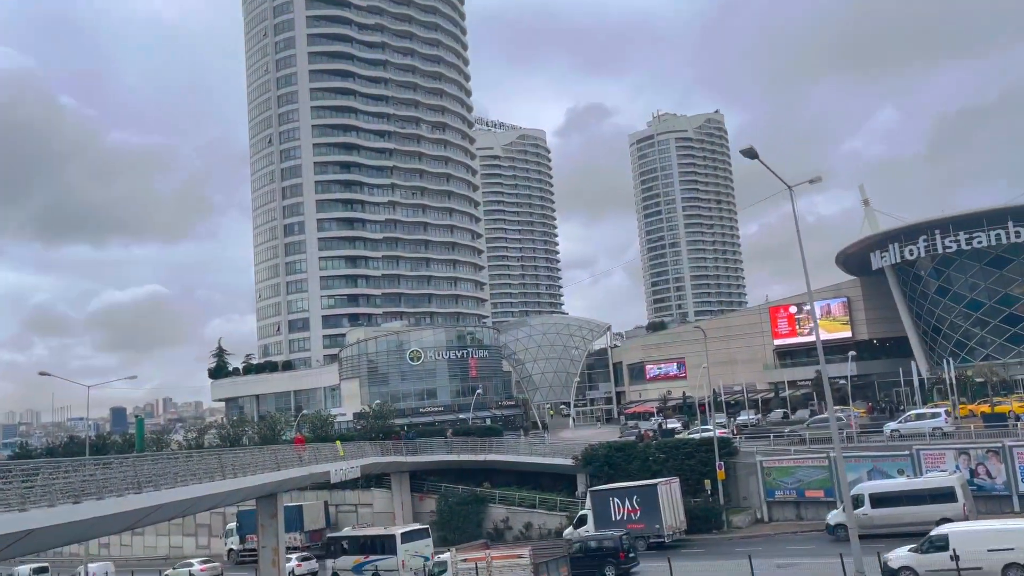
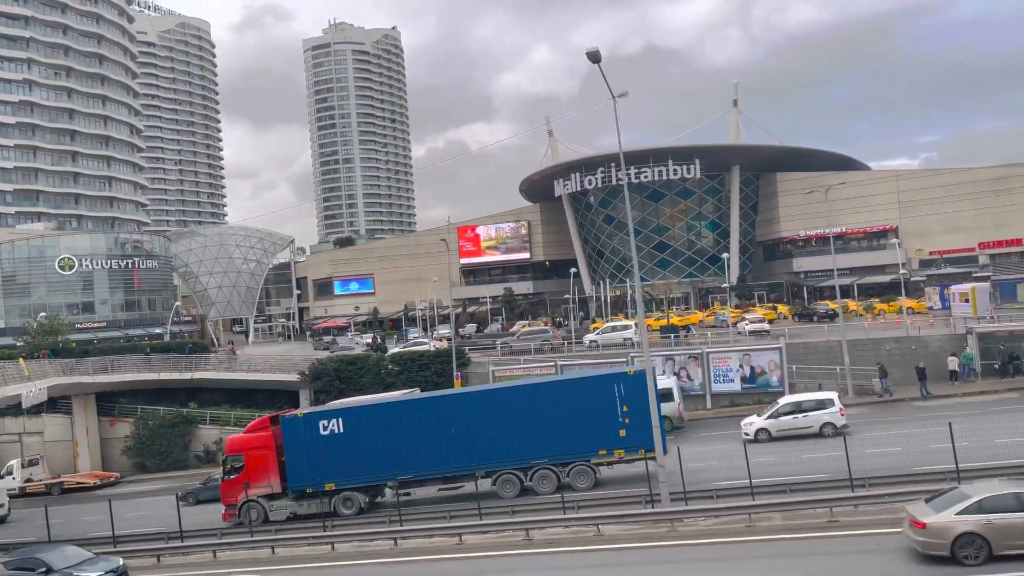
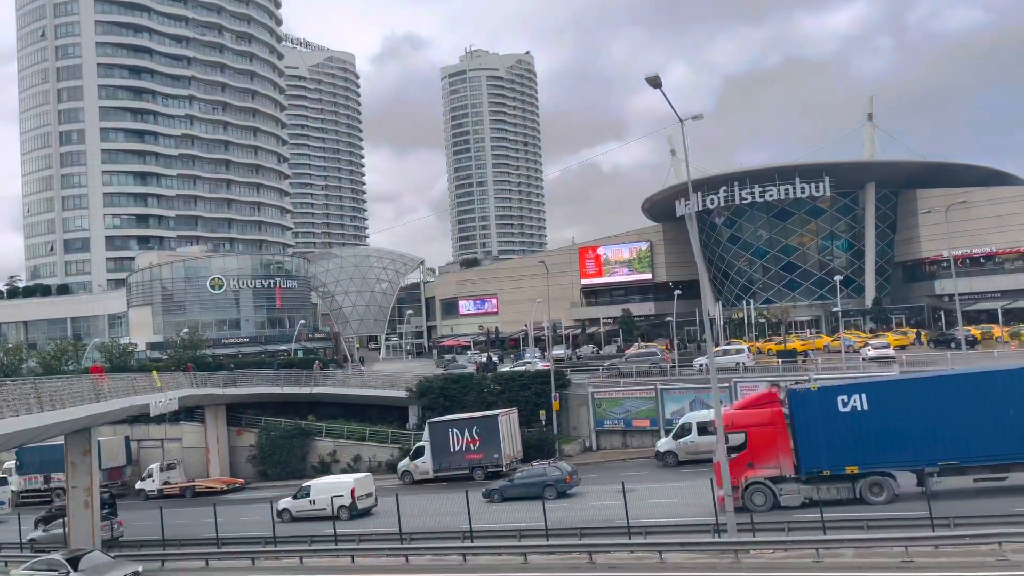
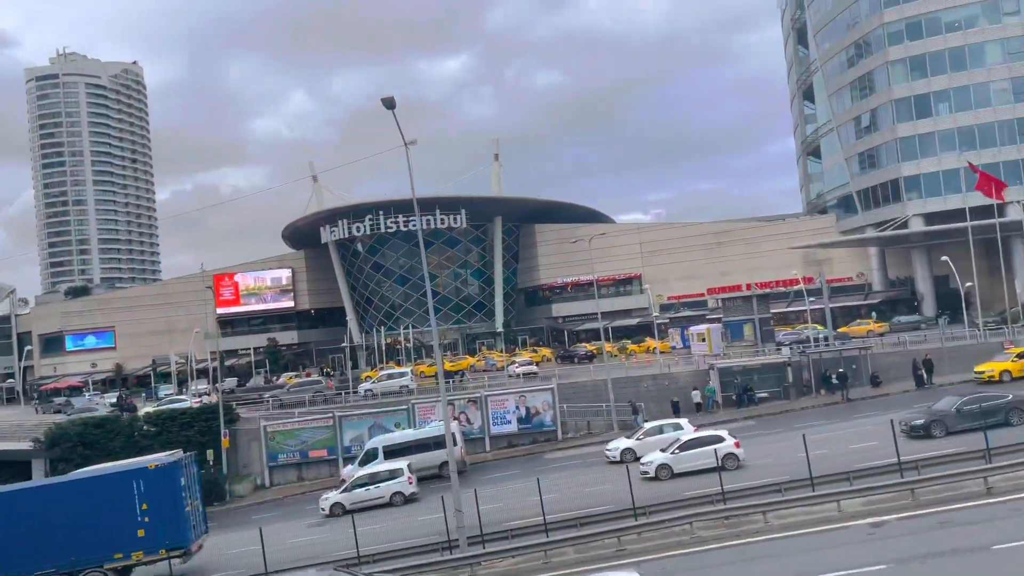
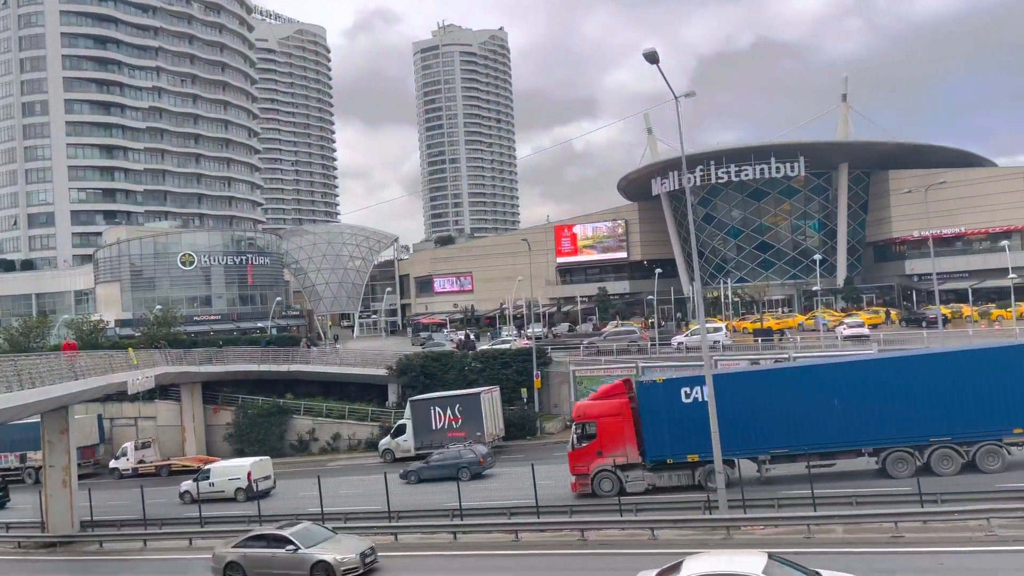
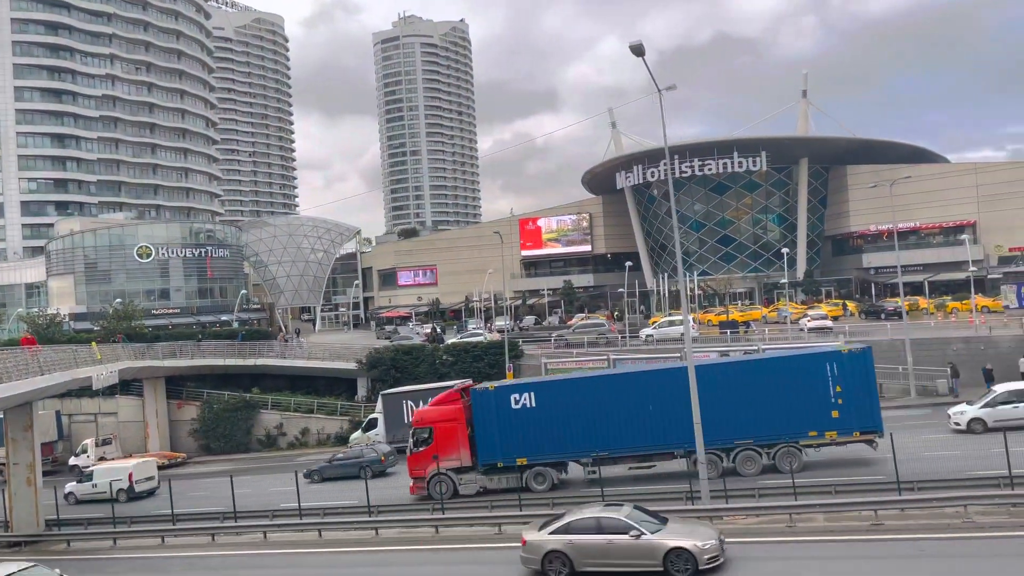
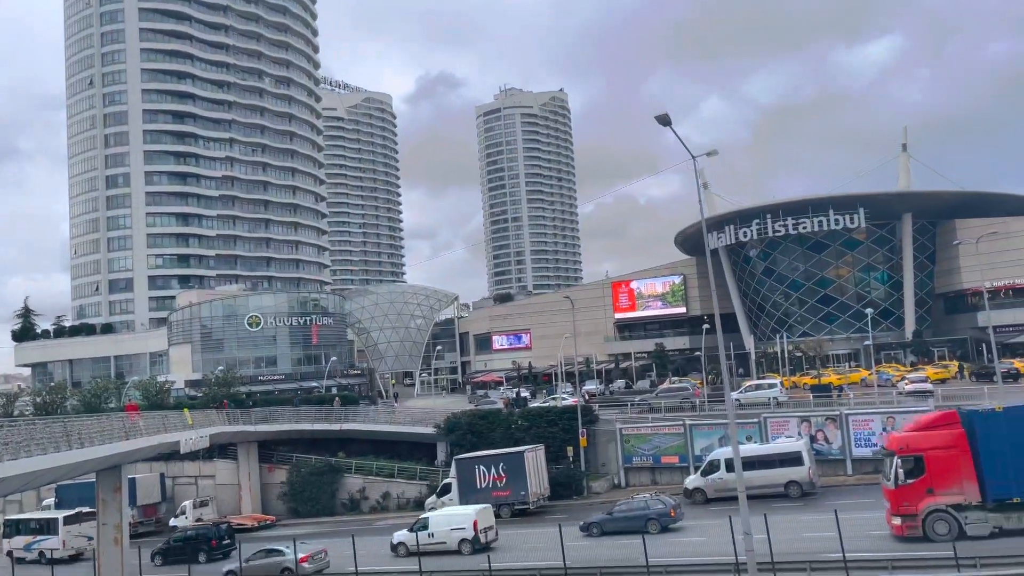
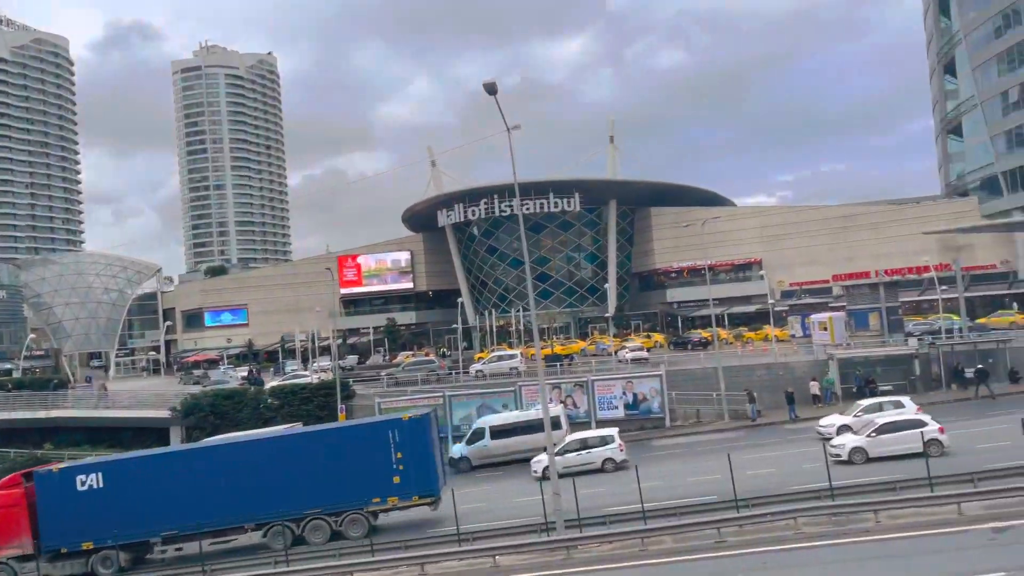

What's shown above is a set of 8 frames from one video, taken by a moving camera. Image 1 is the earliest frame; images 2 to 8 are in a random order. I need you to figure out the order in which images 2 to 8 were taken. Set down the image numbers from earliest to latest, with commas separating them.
7, 3, 5, 6, 2, 8, 4
